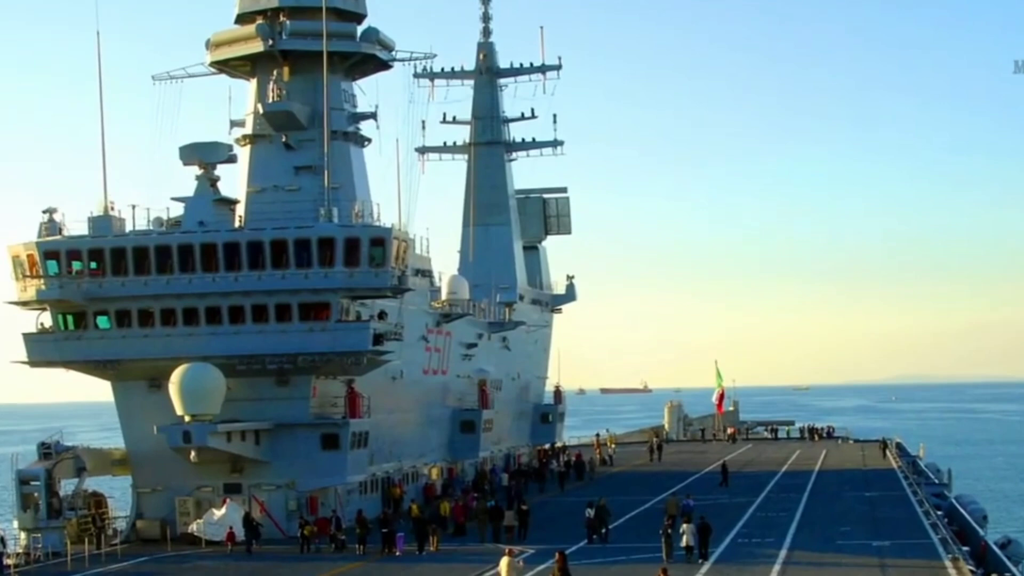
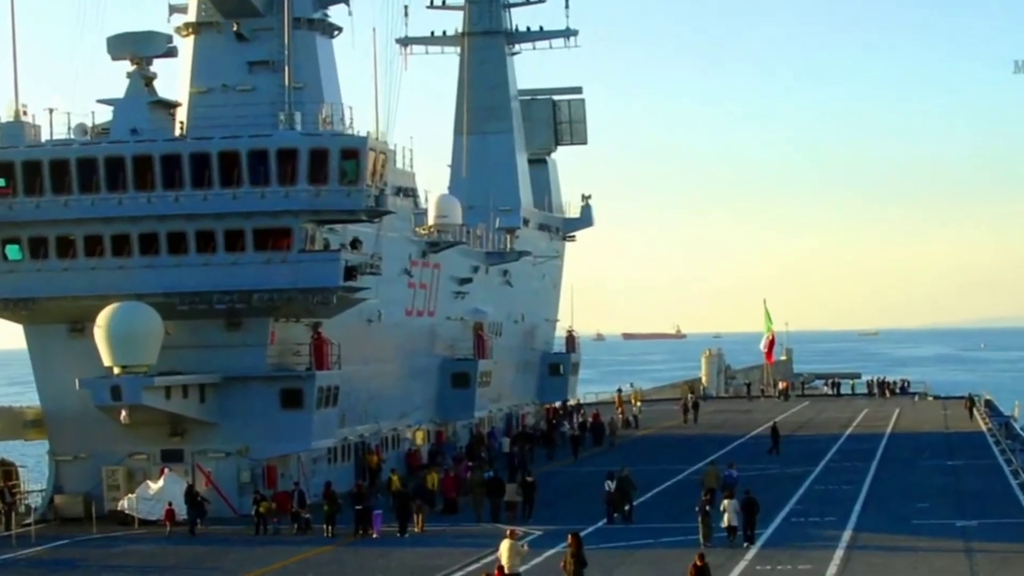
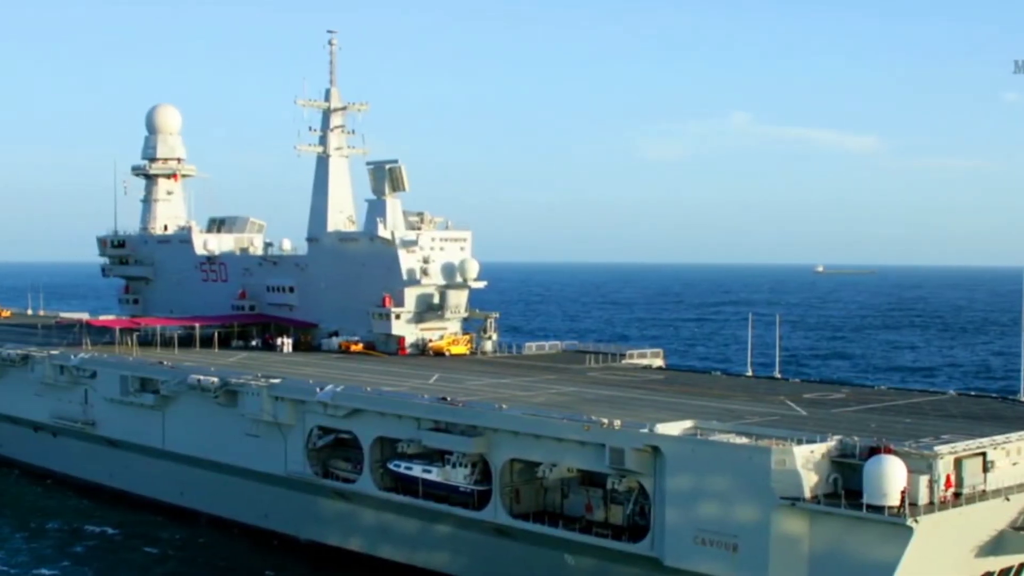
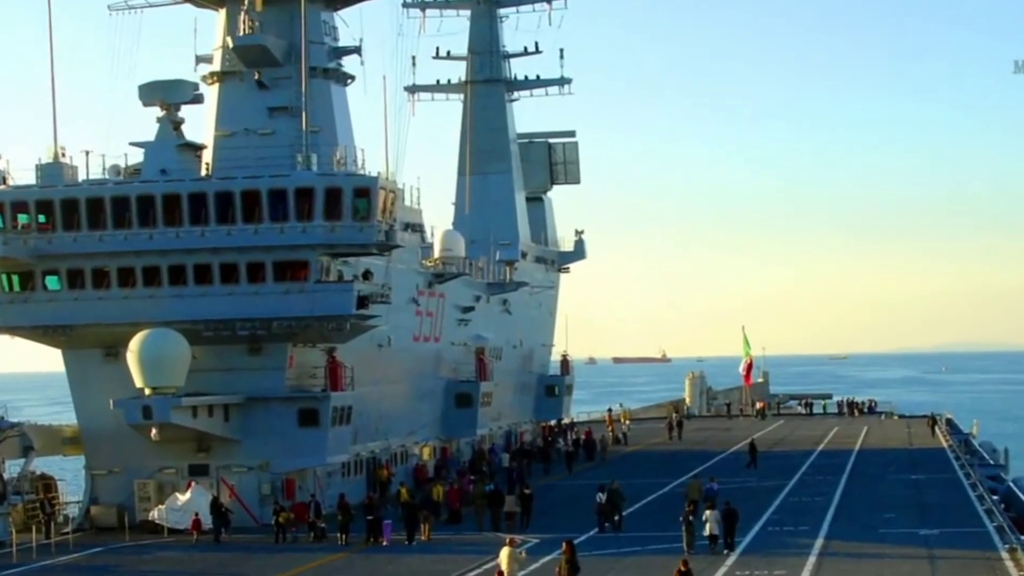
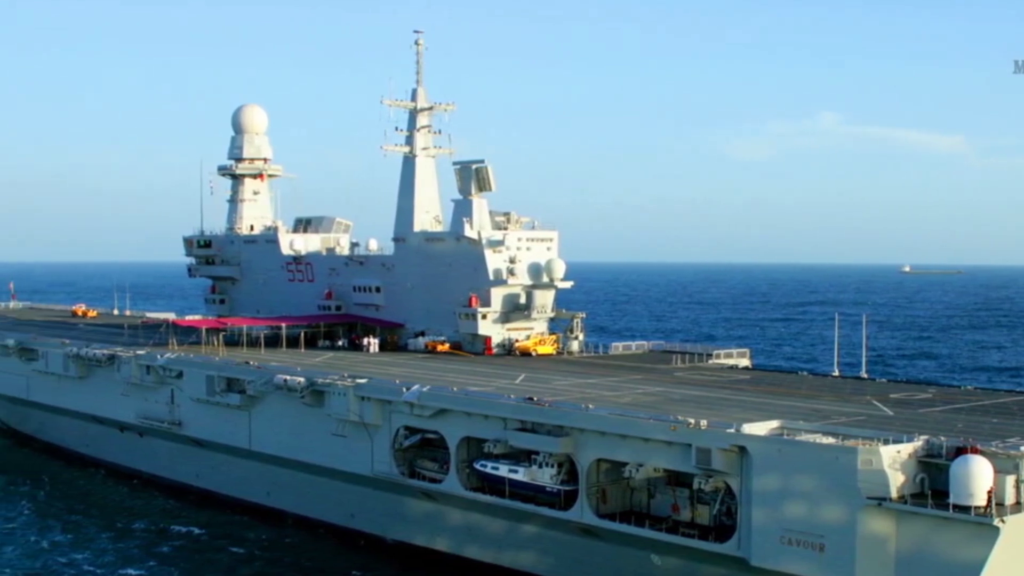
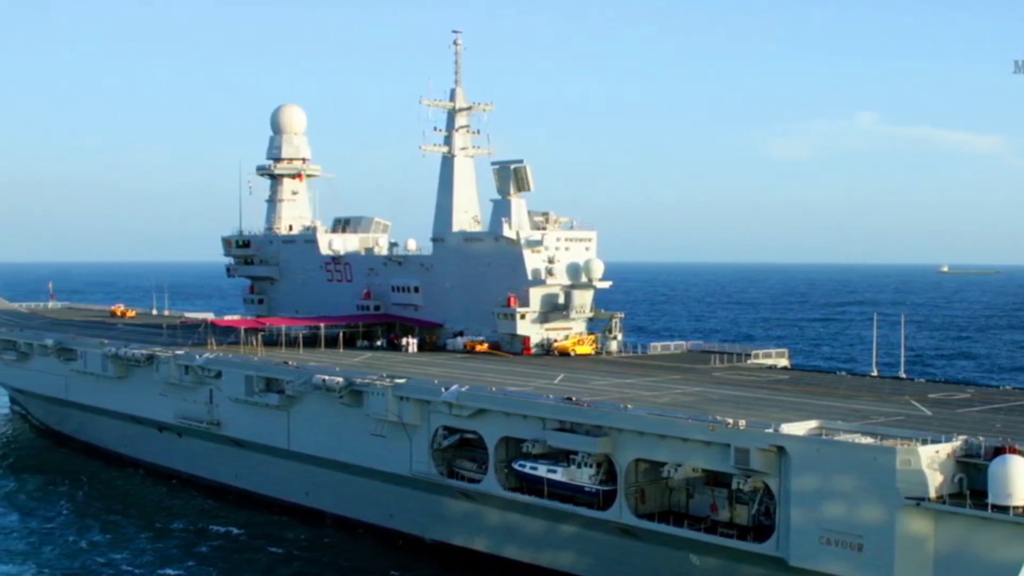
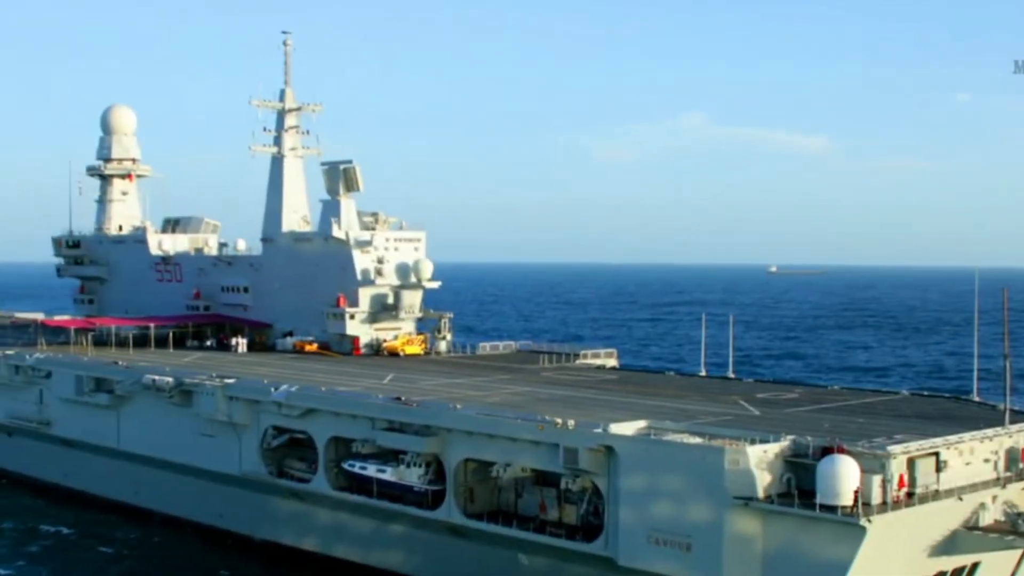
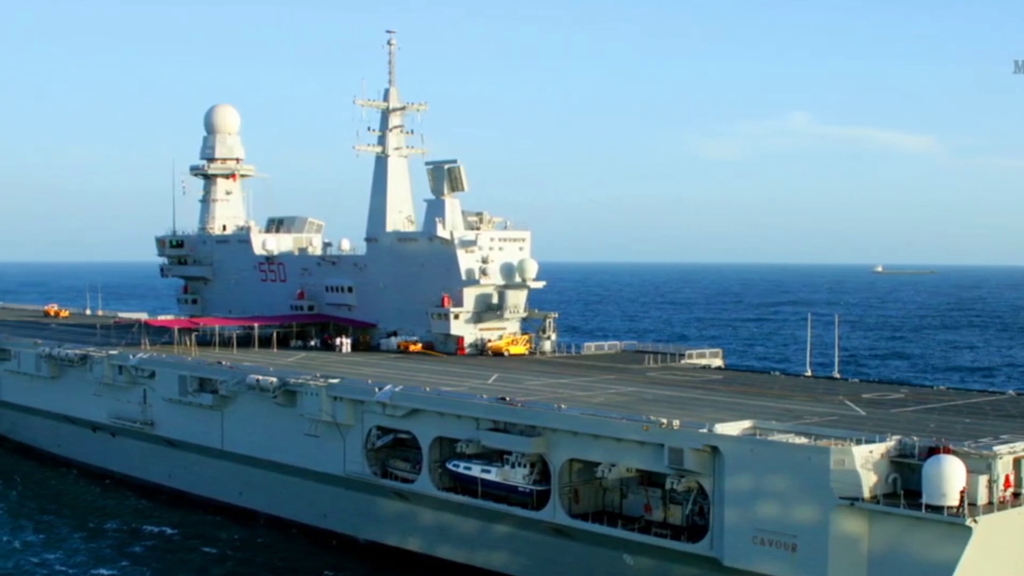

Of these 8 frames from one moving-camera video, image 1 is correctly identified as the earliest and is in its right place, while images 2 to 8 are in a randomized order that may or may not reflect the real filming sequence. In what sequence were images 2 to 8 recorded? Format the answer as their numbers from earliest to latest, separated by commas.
4, 2, 7, 3, 8, 5, 6
